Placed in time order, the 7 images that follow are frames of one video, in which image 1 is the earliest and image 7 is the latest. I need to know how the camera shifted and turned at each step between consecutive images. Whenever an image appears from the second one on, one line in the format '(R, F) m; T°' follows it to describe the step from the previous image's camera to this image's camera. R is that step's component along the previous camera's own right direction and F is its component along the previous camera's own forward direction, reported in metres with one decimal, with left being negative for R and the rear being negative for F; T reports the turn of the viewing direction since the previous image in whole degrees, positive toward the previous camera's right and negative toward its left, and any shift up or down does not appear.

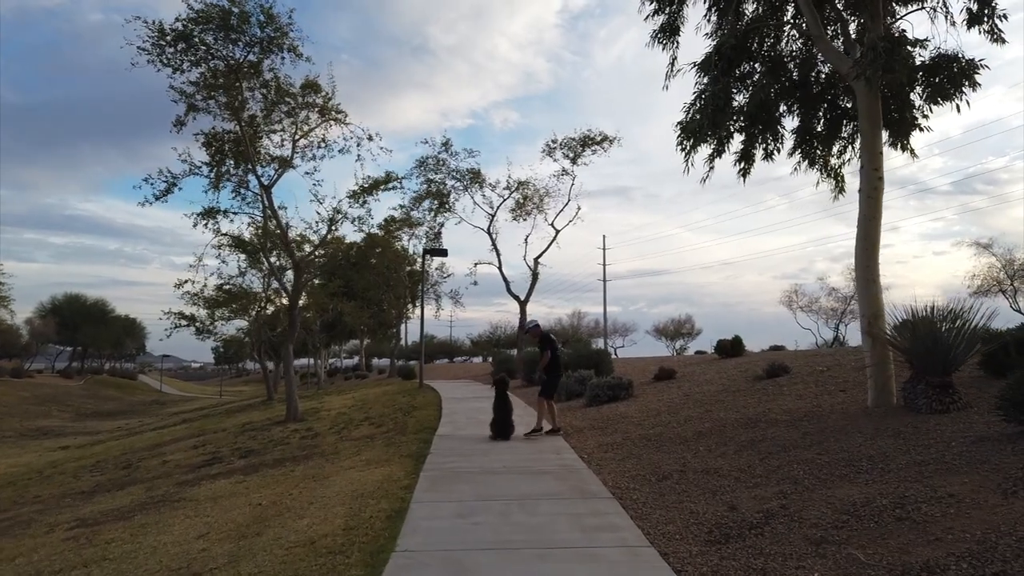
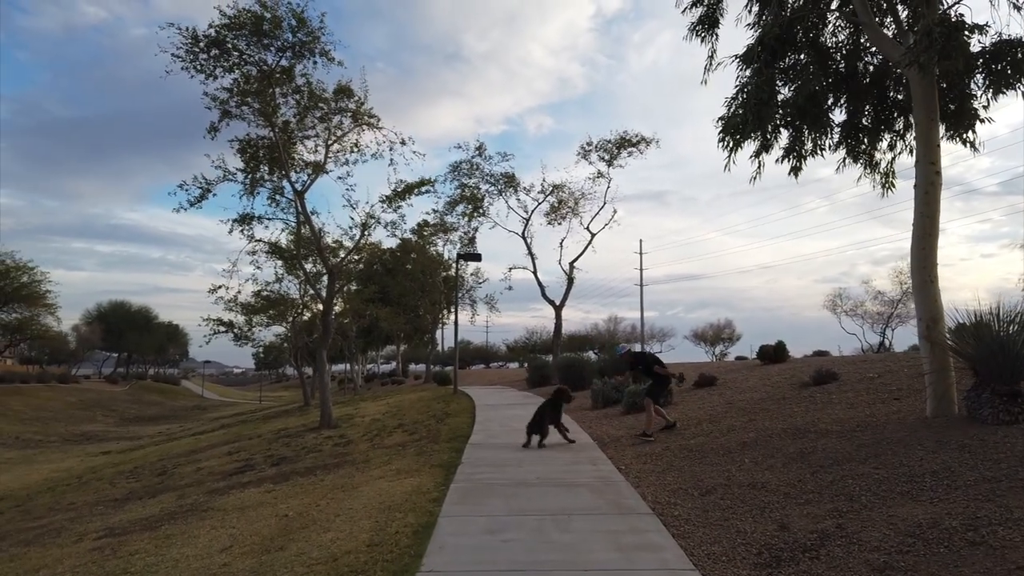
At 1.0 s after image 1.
(0.0, +0.4) m; -3°
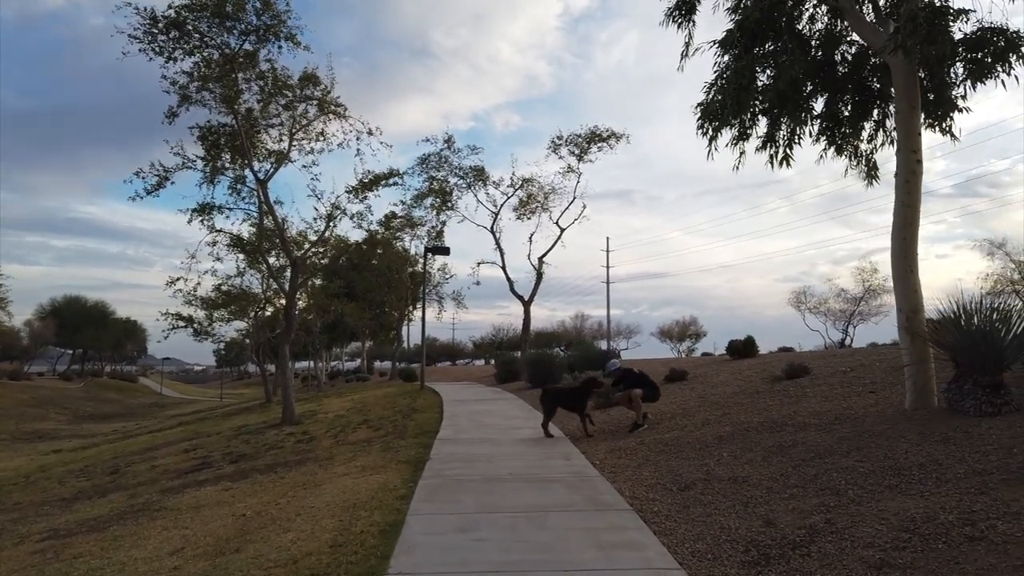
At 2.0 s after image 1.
(-0.1, +0.4) m; +3°
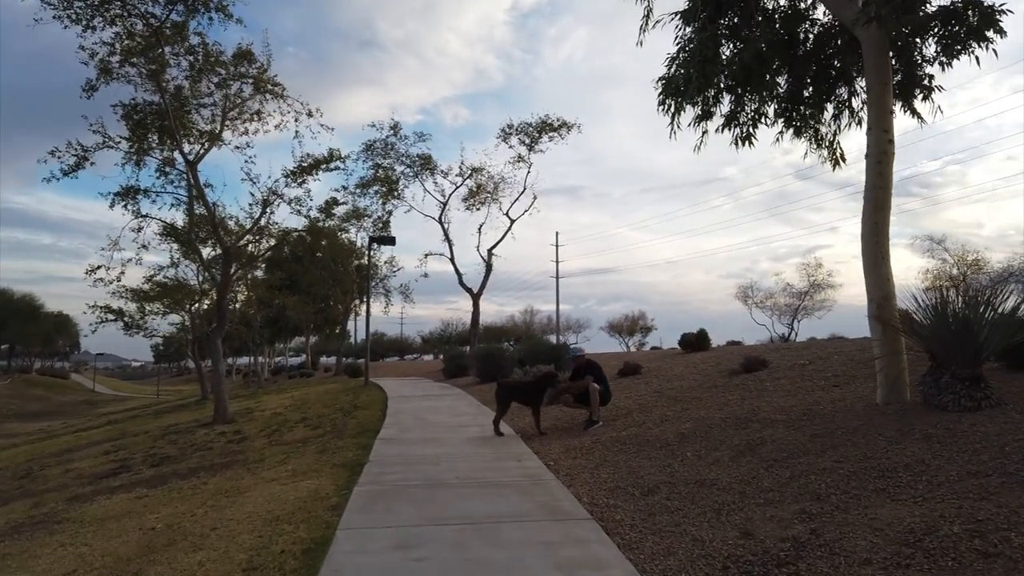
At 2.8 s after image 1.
(0.0, +0.9) m; +4°
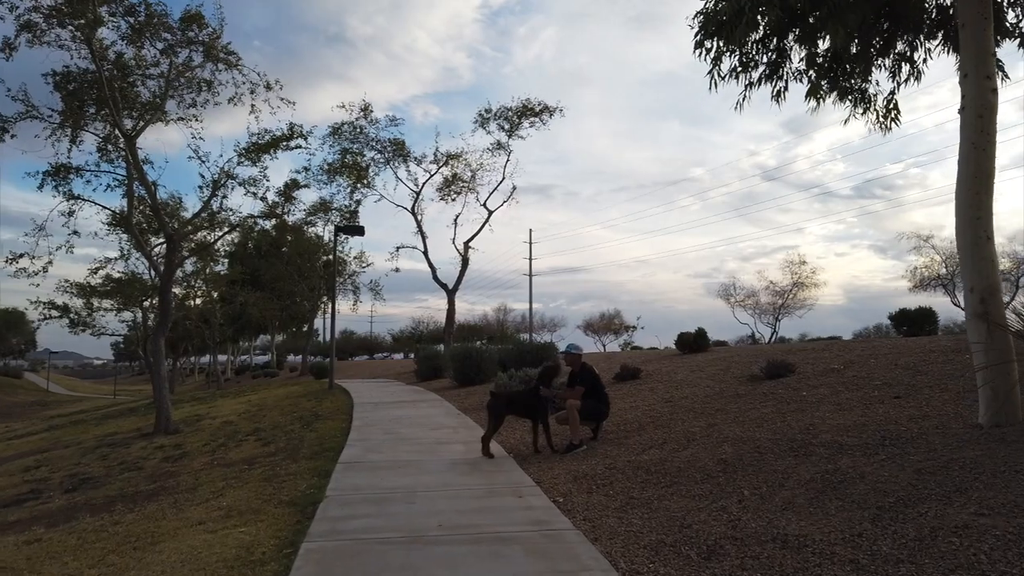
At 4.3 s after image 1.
(-0.3, +2.1) m; +2°
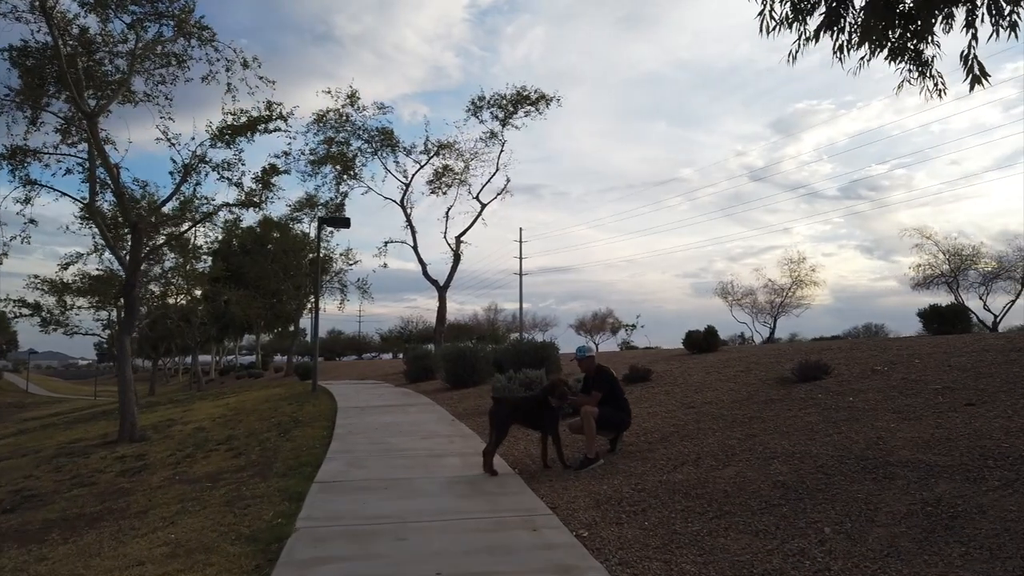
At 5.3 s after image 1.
(-0.2, +1.4) m; +1°
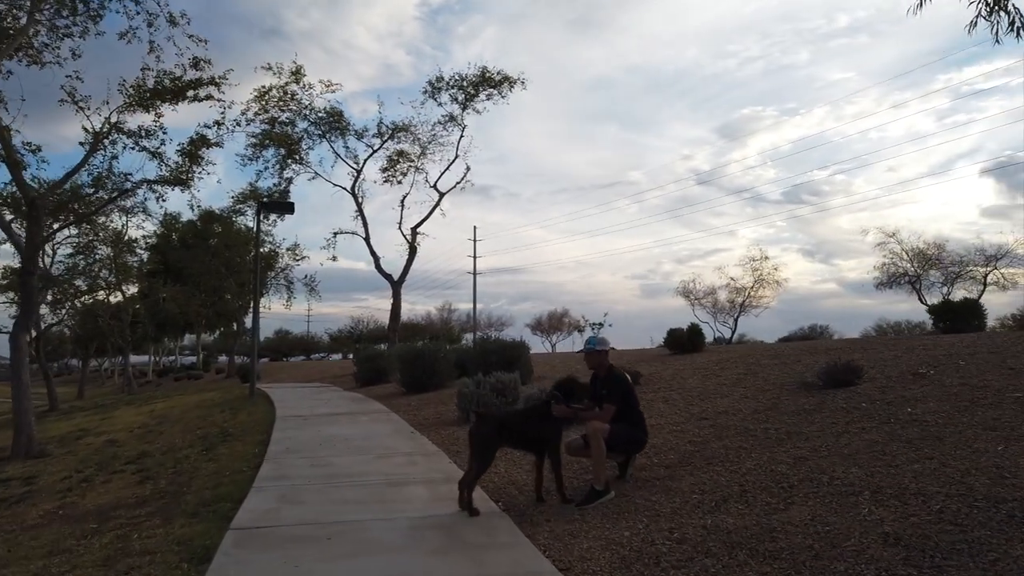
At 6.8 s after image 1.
(-0.3, +2.0) m; +4°
